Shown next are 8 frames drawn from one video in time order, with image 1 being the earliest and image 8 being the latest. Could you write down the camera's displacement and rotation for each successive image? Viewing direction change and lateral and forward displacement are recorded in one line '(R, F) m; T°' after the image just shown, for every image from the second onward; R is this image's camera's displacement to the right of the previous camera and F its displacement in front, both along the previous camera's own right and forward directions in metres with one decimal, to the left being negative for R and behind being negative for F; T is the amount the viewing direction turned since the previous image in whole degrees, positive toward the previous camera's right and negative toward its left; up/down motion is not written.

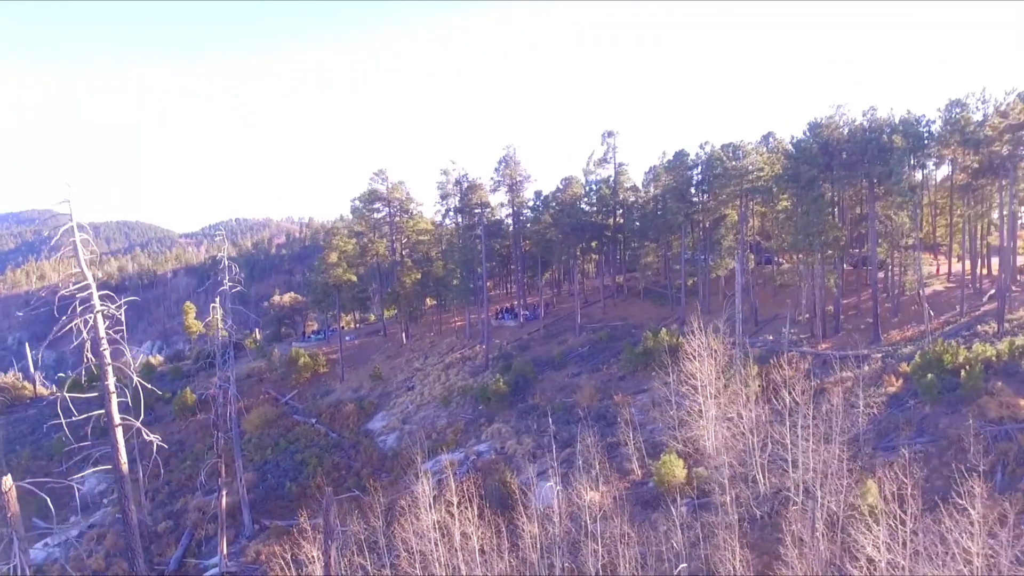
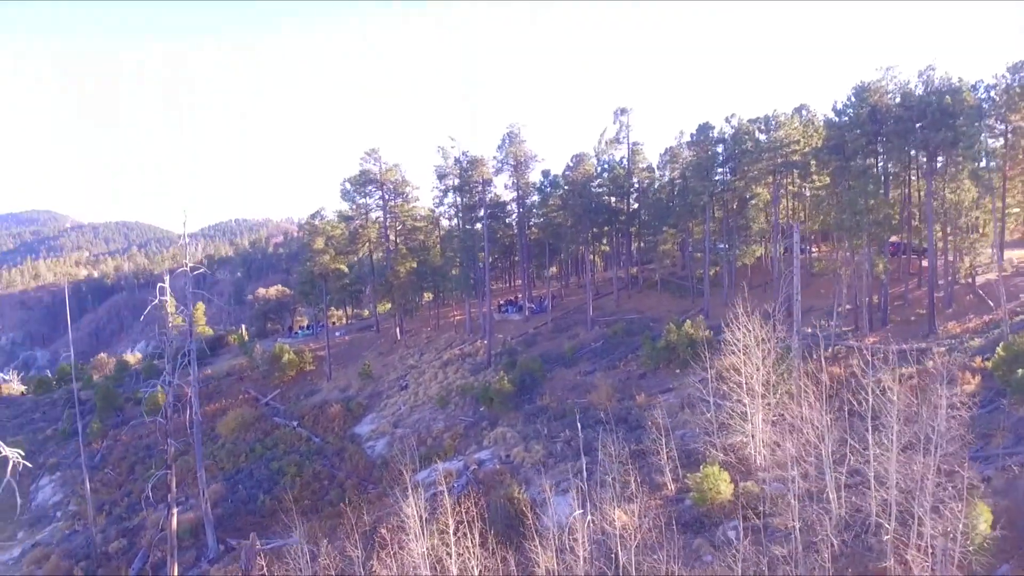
(-0.2, +4.2) m; 0°
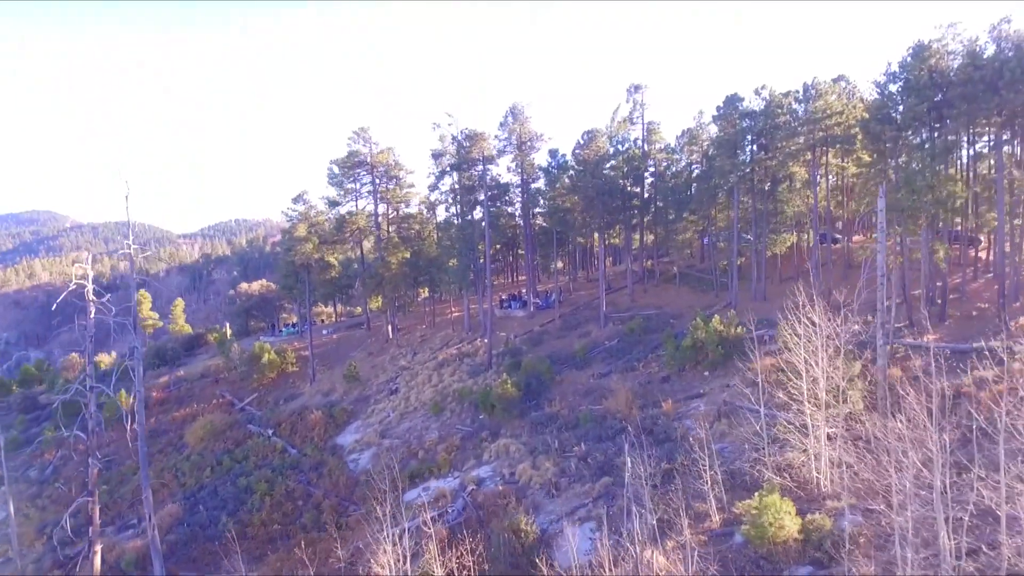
(-0.1, +4.1) m; 0°
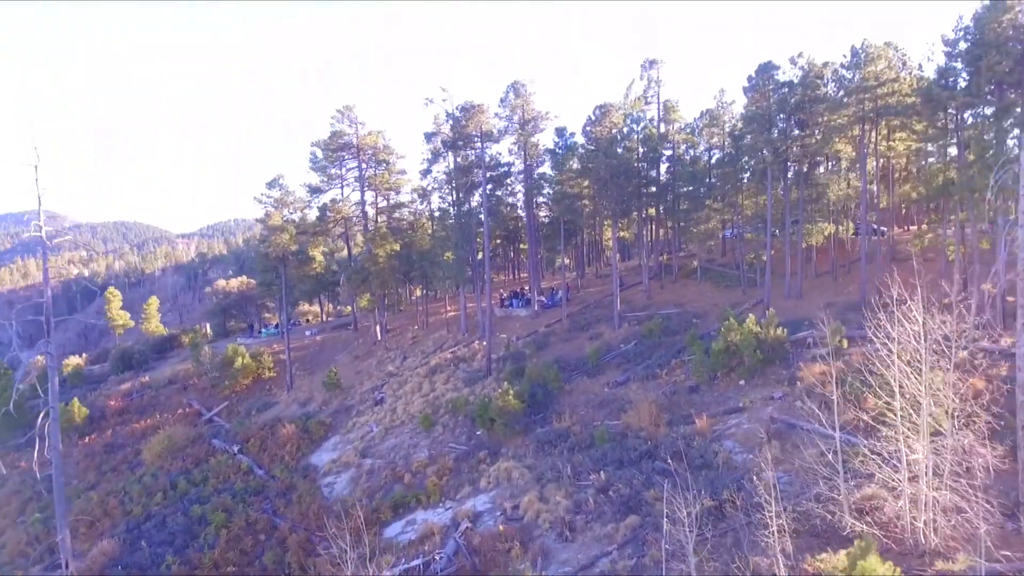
(-0.1, +4.1) m; 0°
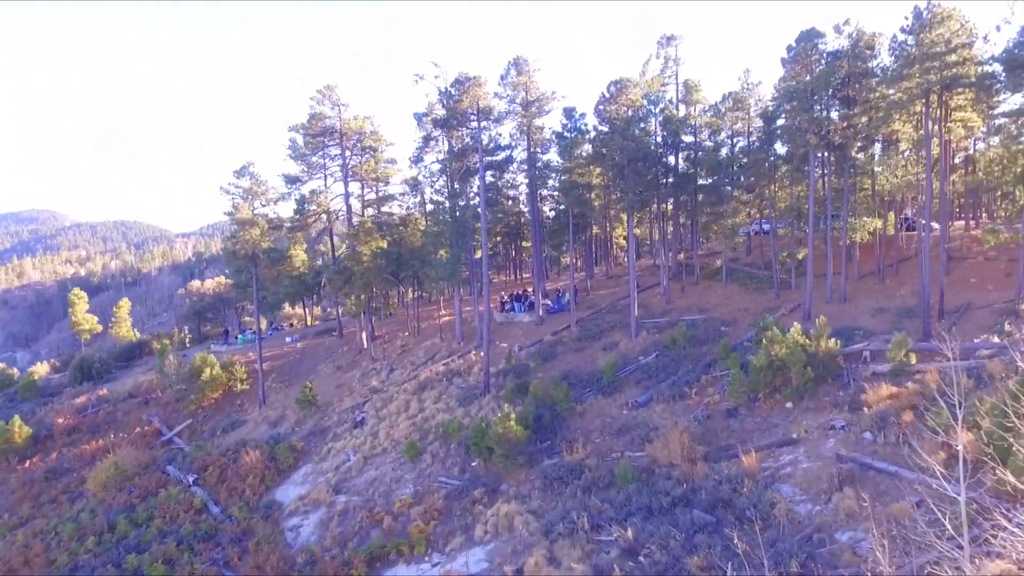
(0.0, +3.9) m; 0°
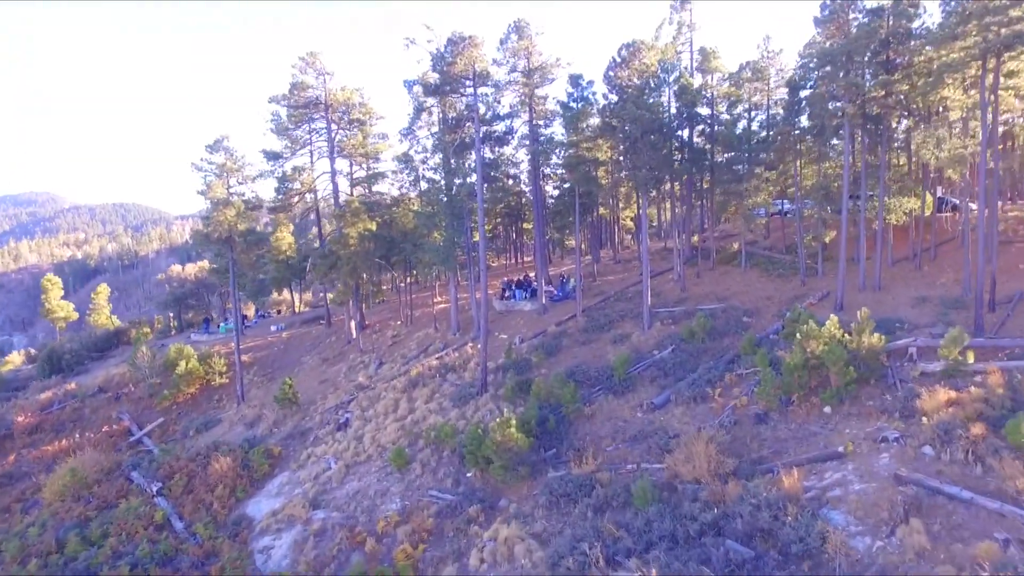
(0.0, +2.5) m; 0°
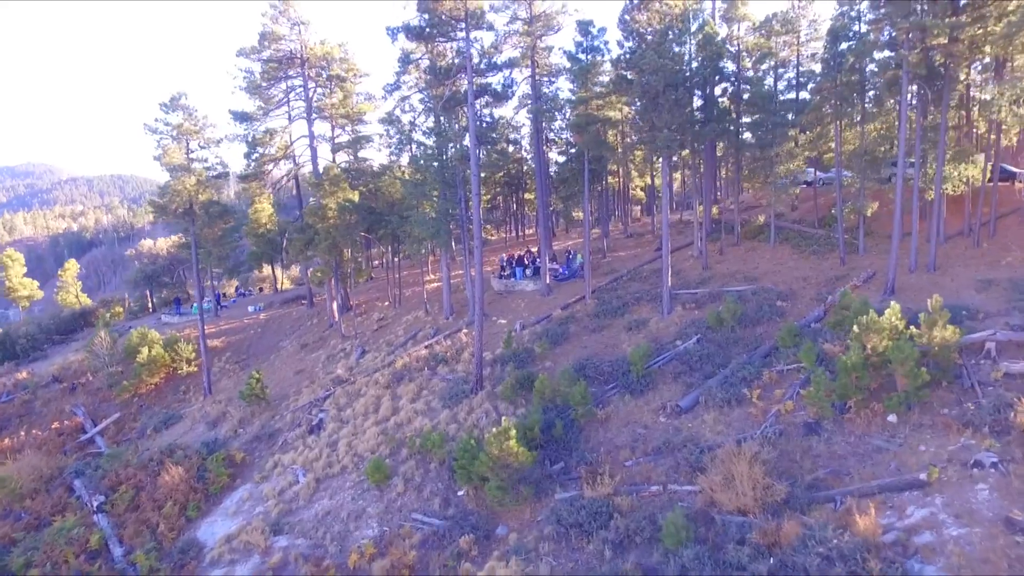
(0.0, +3.1) m; 0°
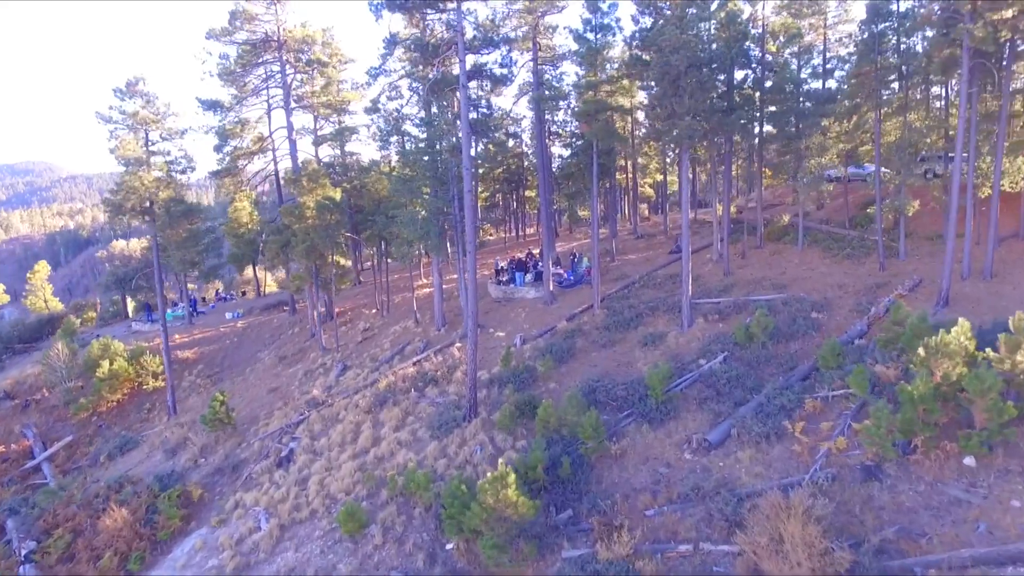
(0.0, +2.5) m; 0°
